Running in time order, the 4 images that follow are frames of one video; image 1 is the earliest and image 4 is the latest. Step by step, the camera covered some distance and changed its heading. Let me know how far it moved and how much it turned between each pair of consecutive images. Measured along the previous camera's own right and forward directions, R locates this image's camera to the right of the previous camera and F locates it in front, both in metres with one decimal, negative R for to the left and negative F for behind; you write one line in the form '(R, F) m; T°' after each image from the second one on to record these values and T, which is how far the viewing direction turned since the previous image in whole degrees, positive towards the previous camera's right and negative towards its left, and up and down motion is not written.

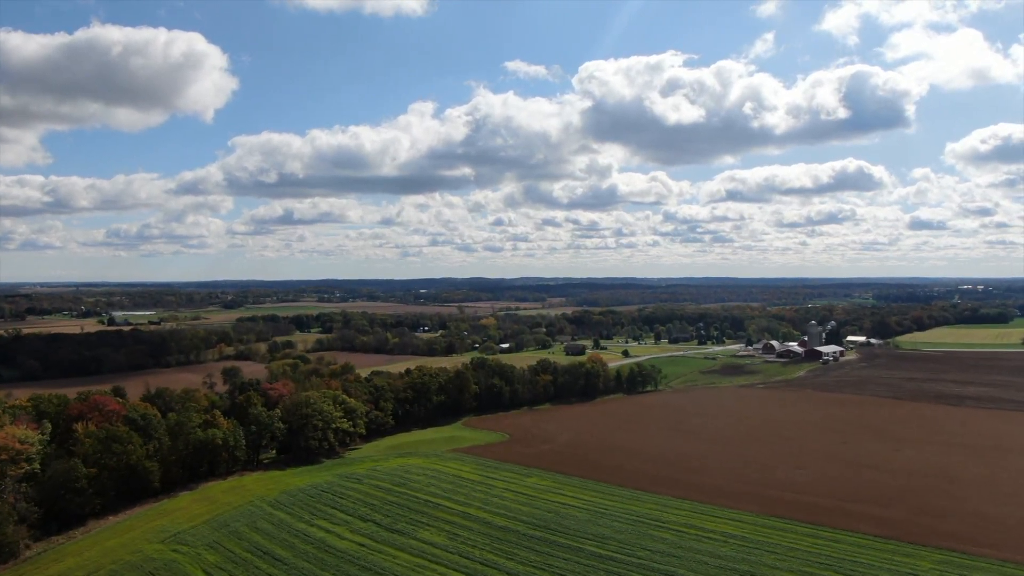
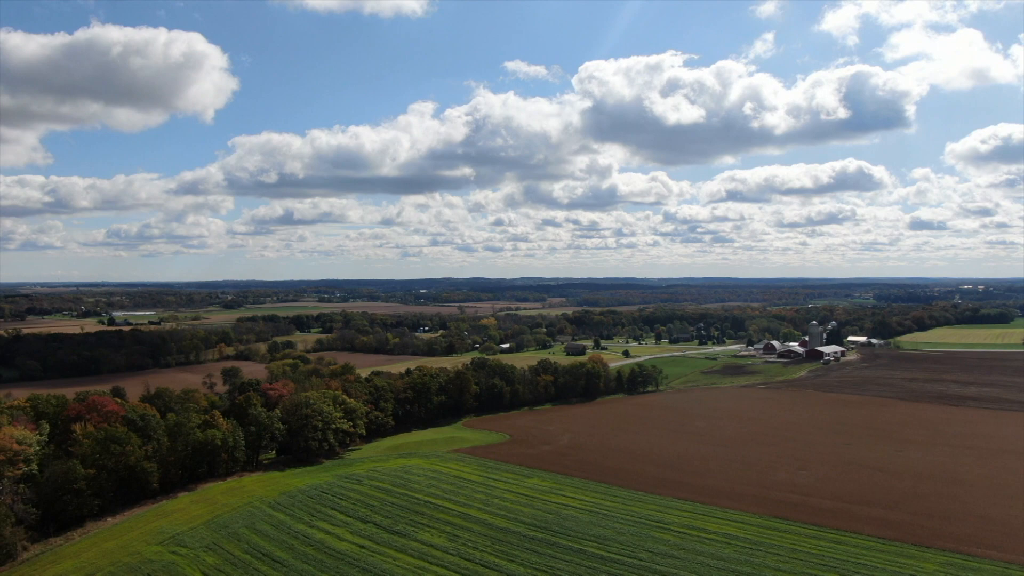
(0.0, +0.6) m; 0°
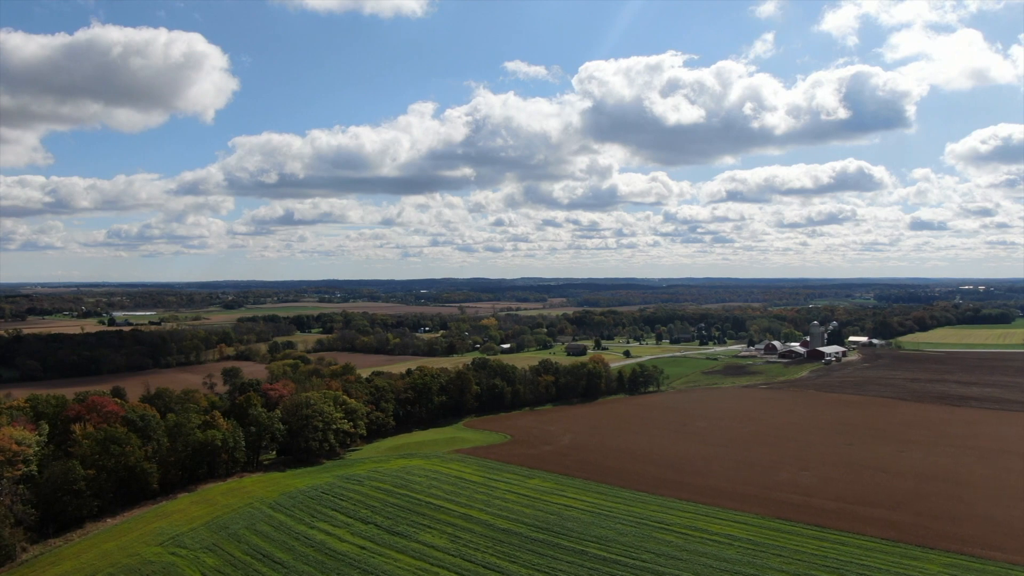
(+0.7, +0.1) m; 0°
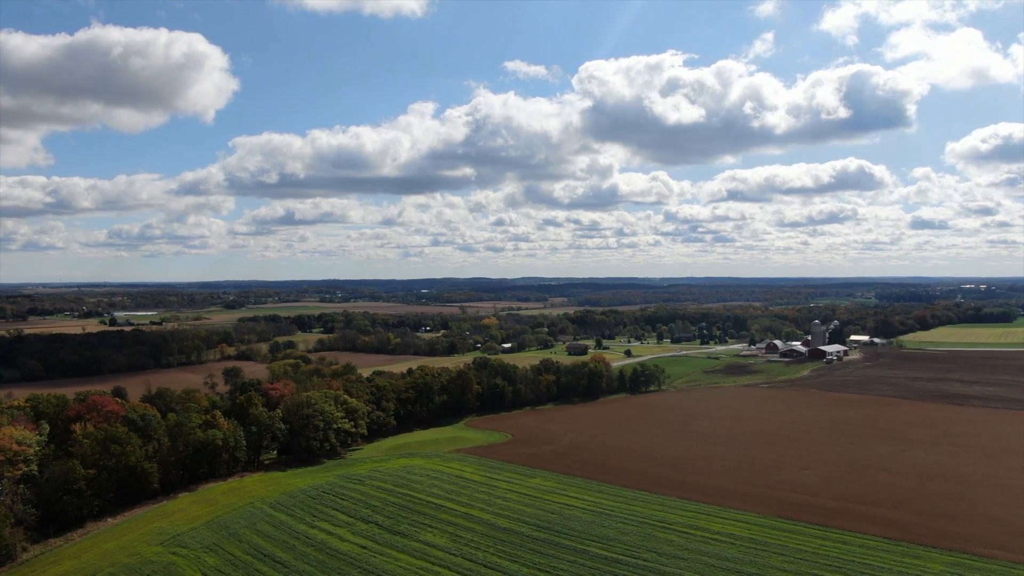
(+0.7, -0.4) m; 0°
